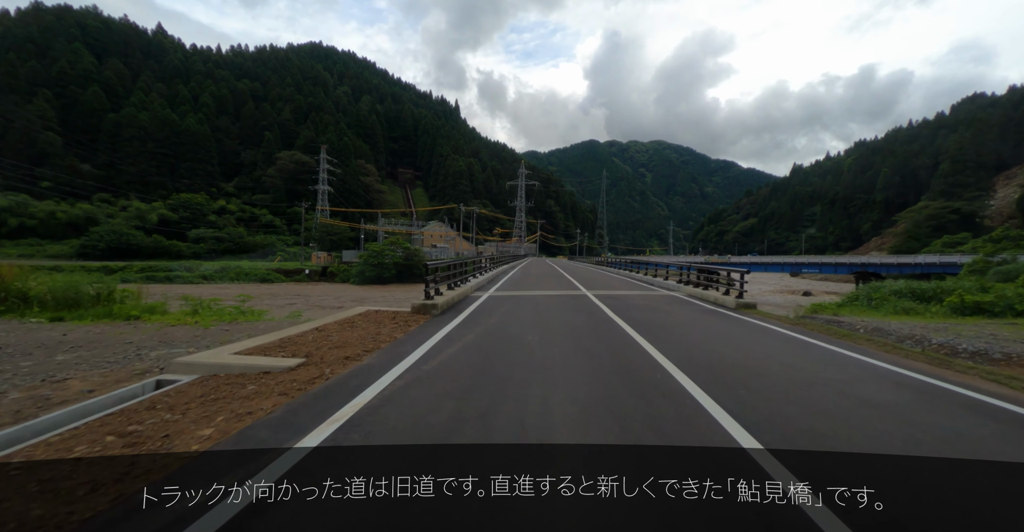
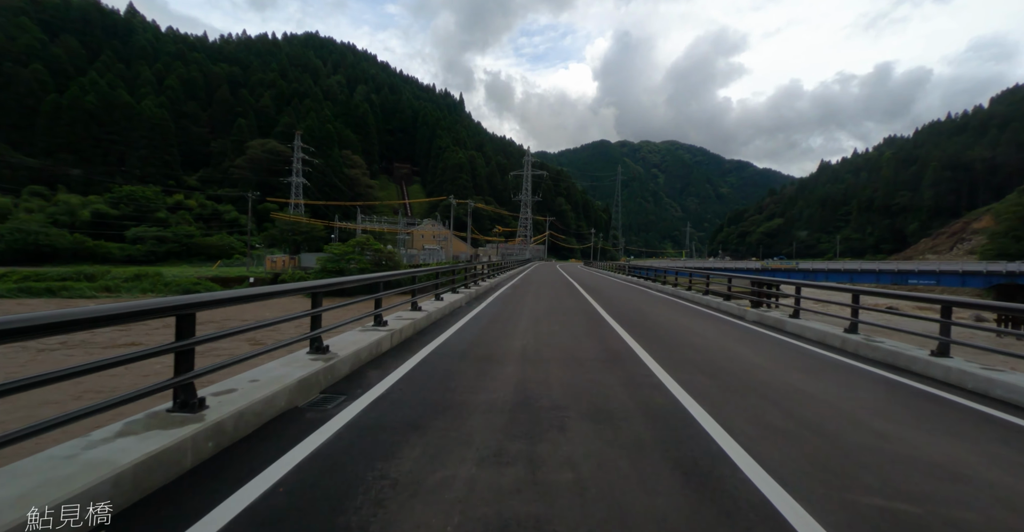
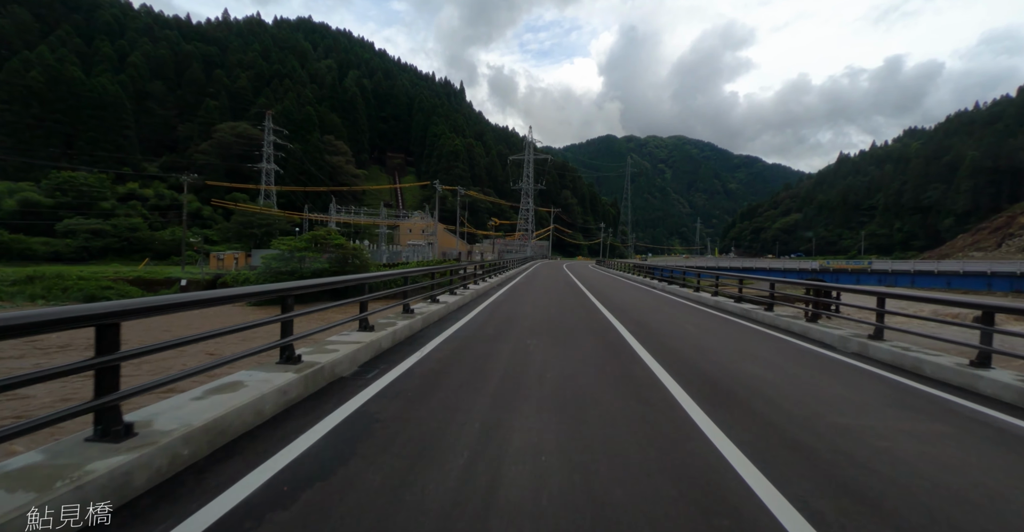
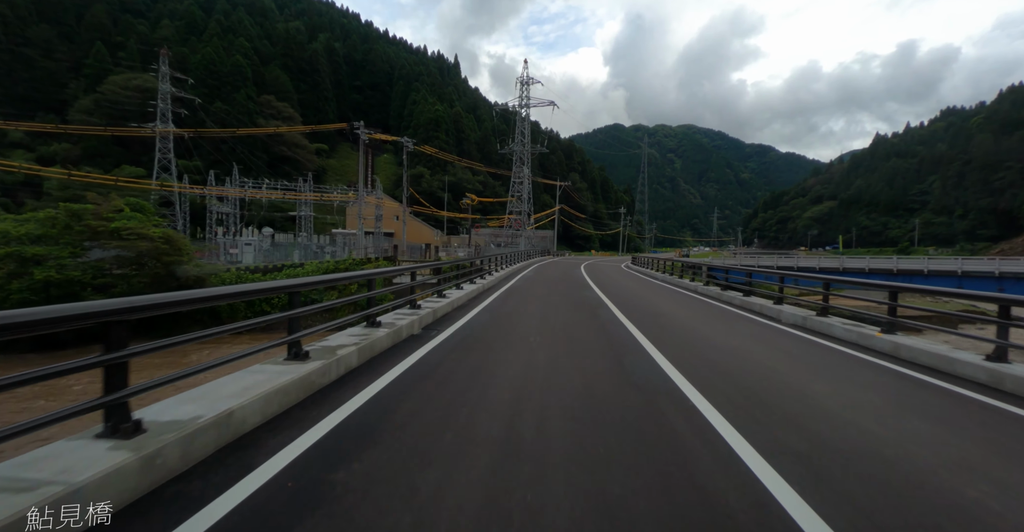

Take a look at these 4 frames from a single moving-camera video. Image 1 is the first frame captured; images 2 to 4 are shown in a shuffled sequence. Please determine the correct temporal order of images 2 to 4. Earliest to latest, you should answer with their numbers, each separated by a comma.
2, 3, 4
